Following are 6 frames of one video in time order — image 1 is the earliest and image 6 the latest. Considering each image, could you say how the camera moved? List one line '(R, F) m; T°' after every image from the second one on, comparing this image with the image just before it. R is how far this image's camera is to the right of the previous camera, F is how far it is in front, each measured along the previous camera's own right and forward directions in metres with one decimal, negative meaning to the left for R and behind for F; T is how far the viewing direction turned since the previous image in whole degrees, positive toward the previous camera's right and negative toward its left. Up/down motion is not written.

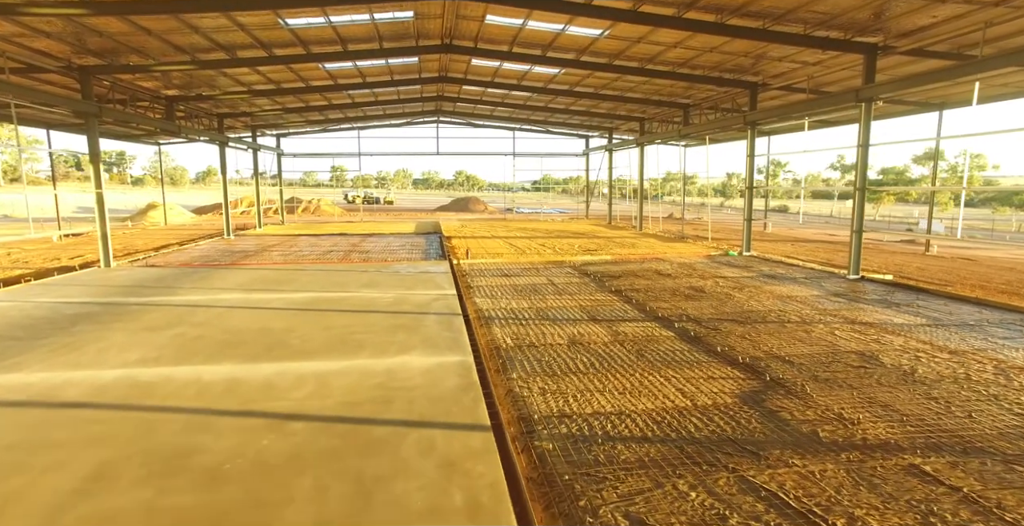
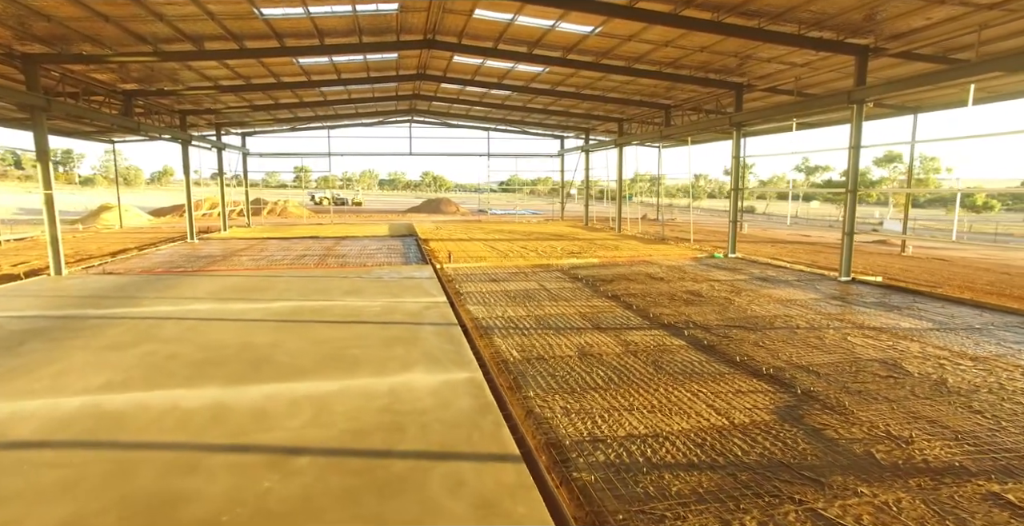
(-0.3, +0.3) m; +4°
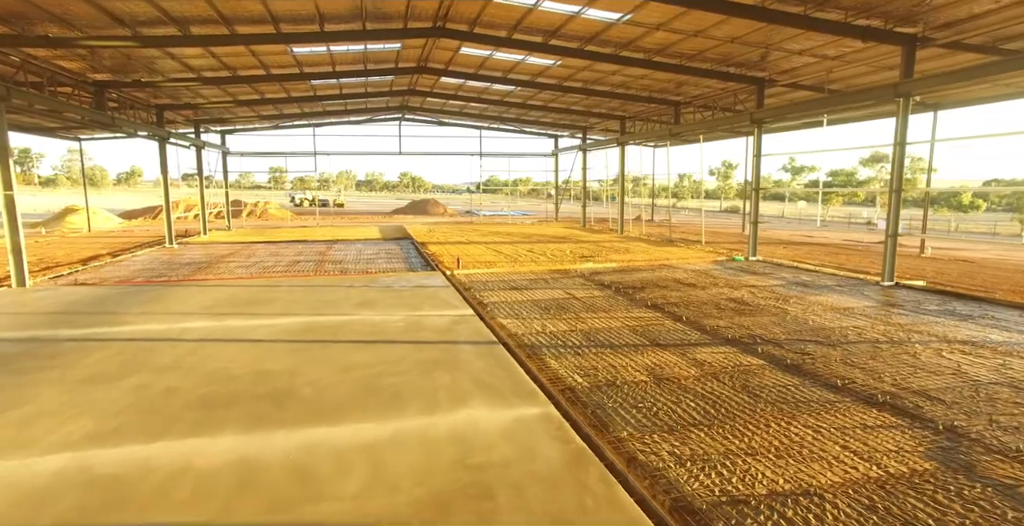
(-0.6, +0.7) m; +2°
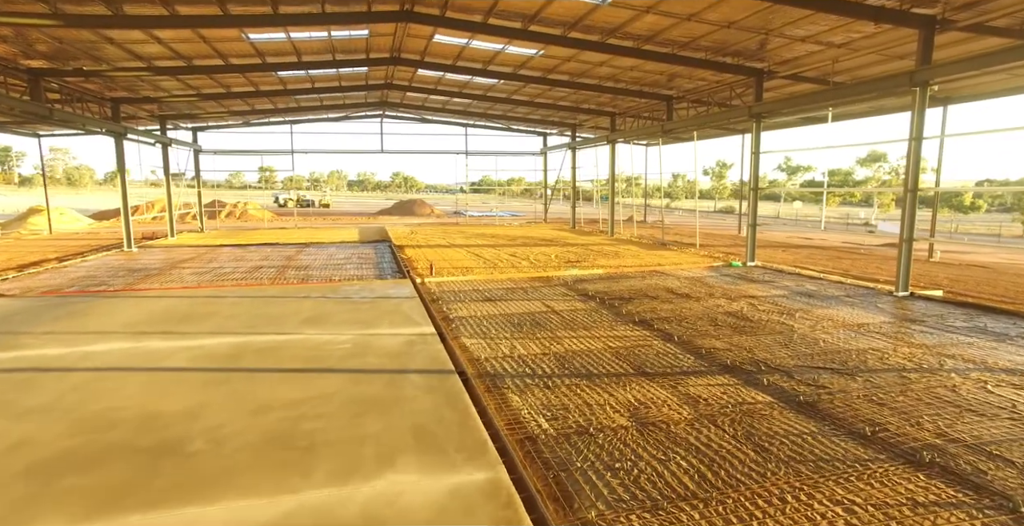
(+0.3, +0.8) m; +1°
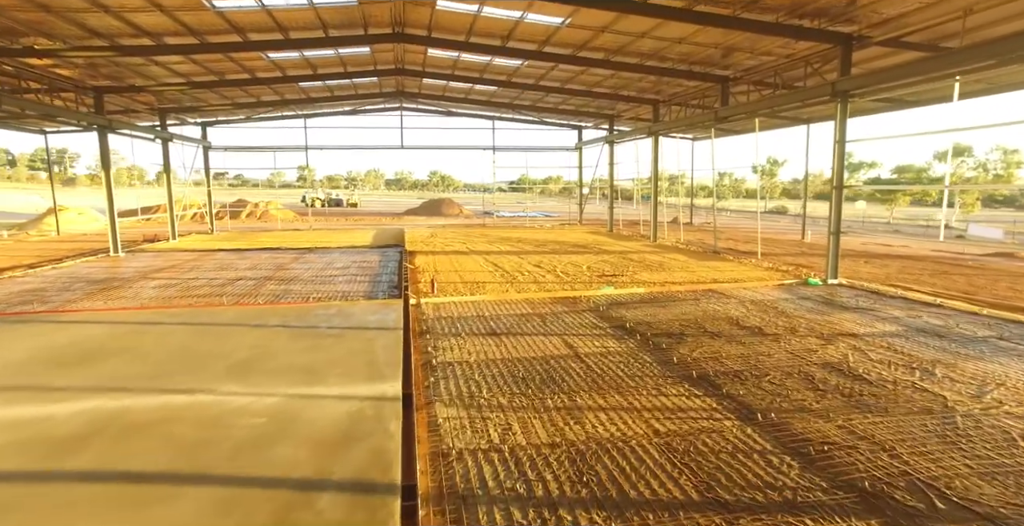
(+0.3, +1.7) m; -4°
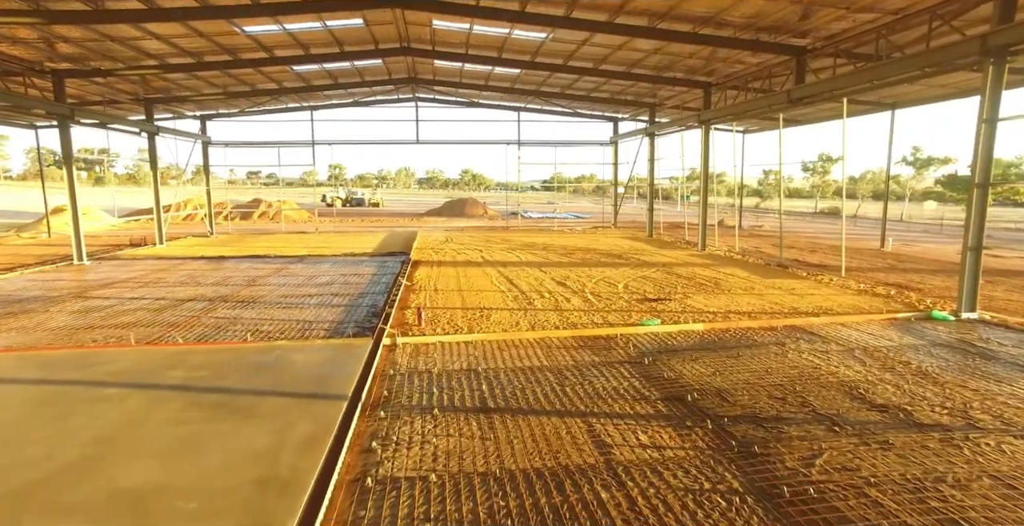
(+0.2, +1.8) m; -4°
